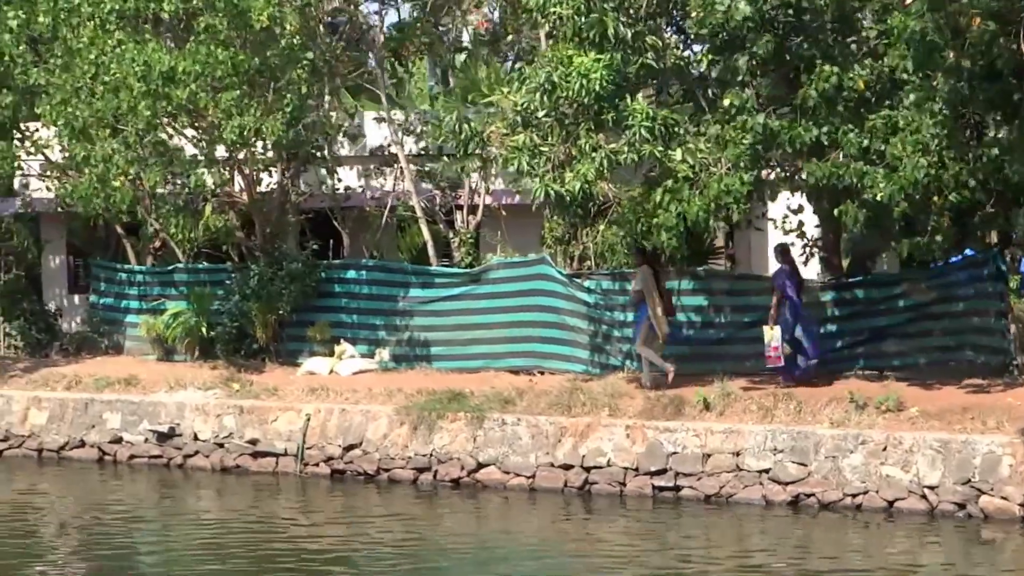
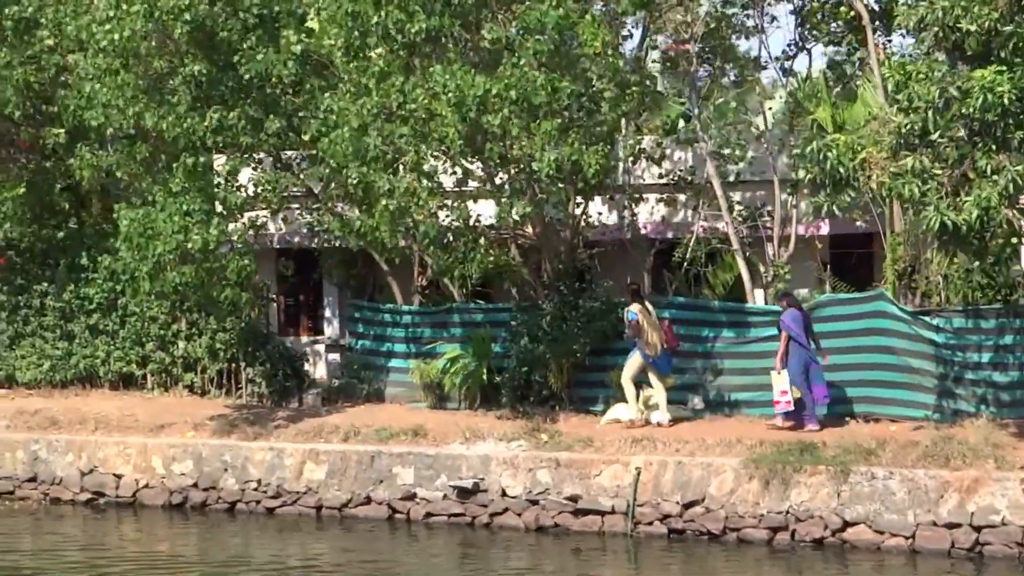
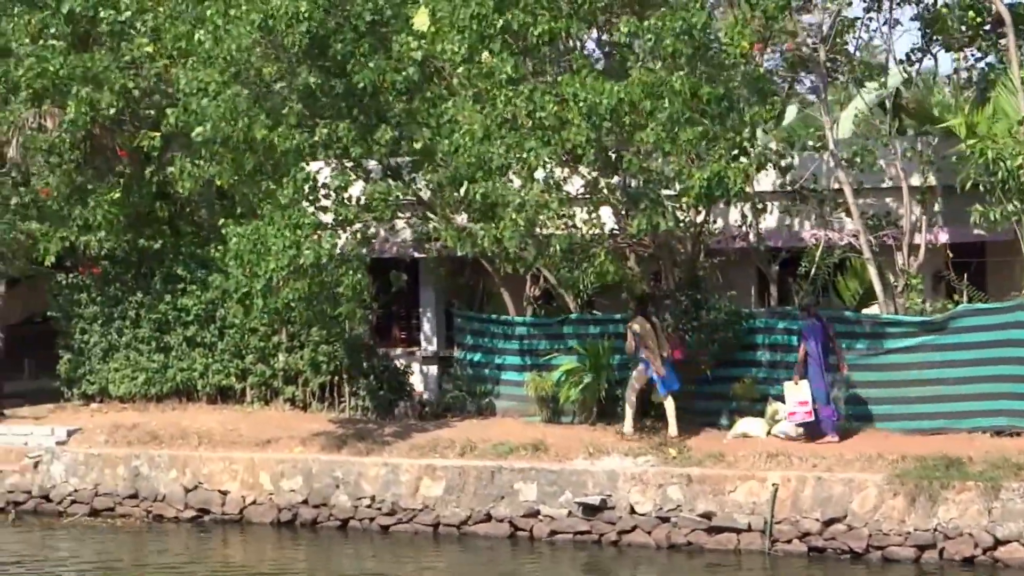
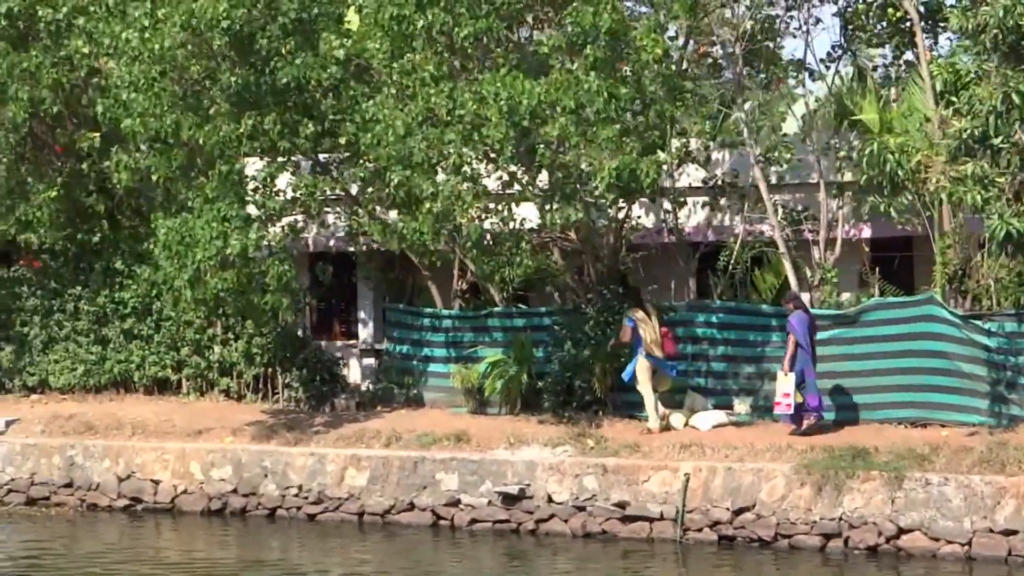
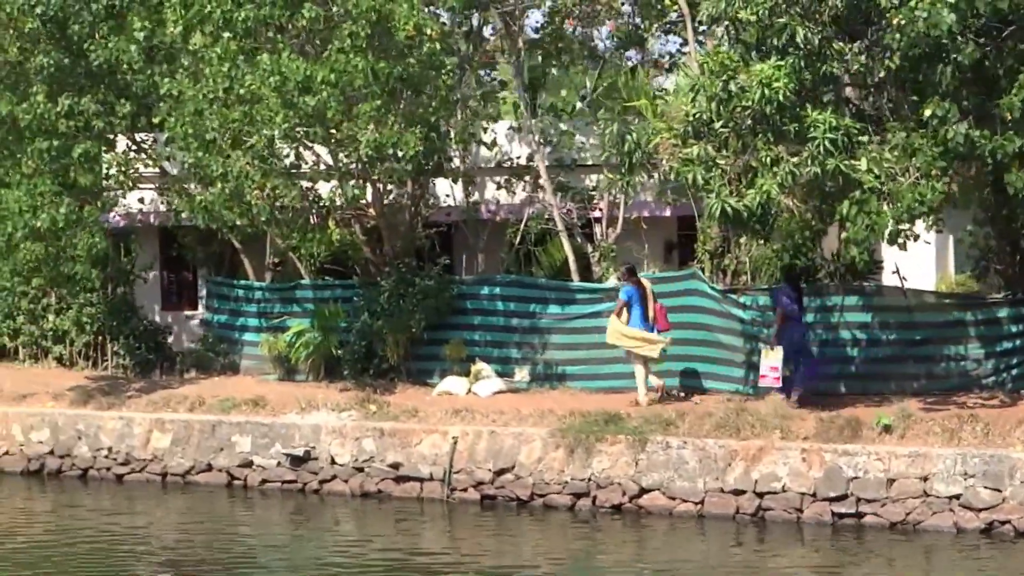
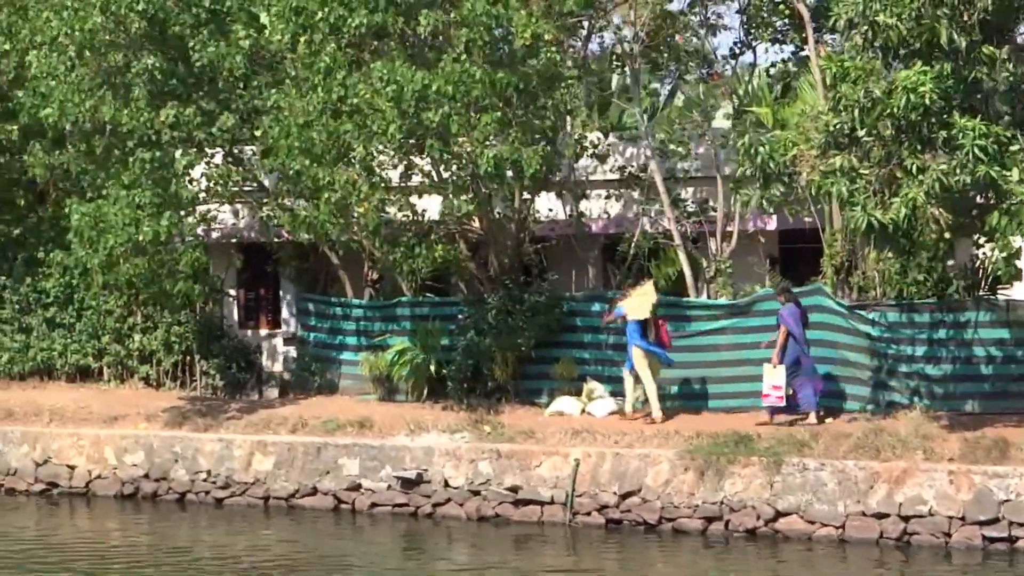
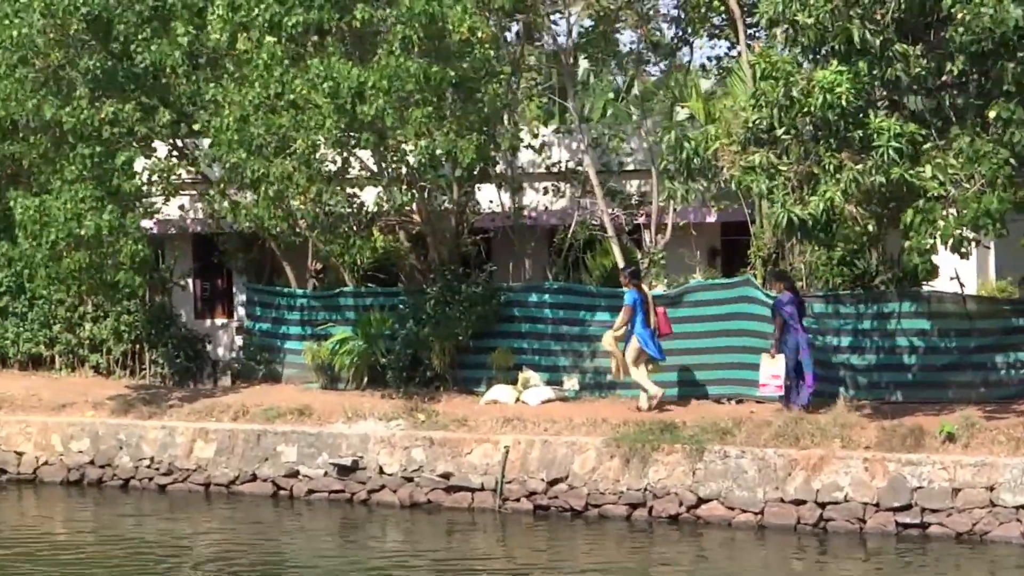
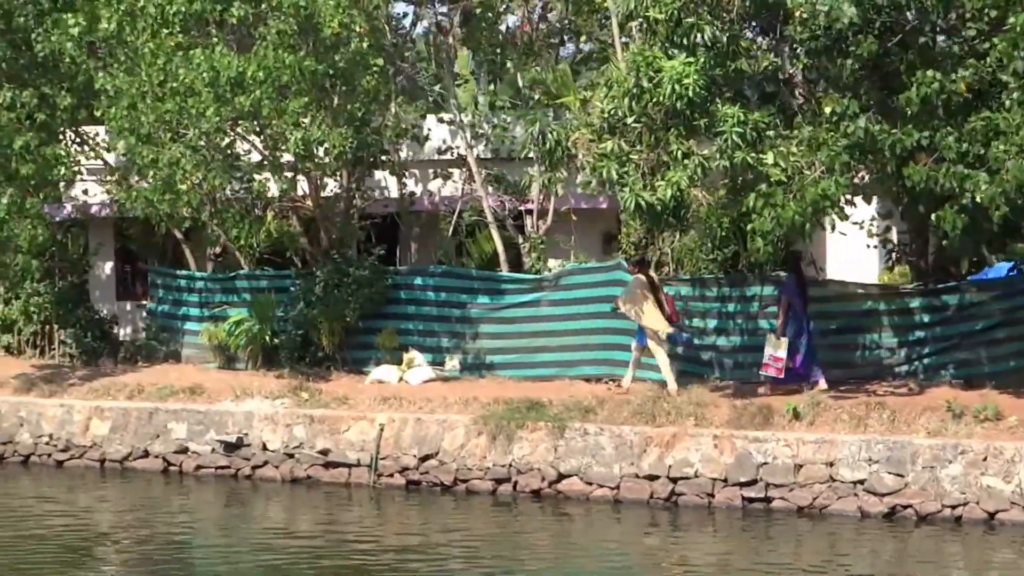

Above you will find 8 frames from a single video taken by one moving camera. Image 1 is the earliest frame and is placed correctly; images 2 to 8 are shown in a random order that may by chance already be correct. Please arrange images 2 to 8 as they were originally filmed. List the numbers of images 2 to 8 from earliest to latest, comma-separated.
8, 5, 7, 6, 2, 4, 3
